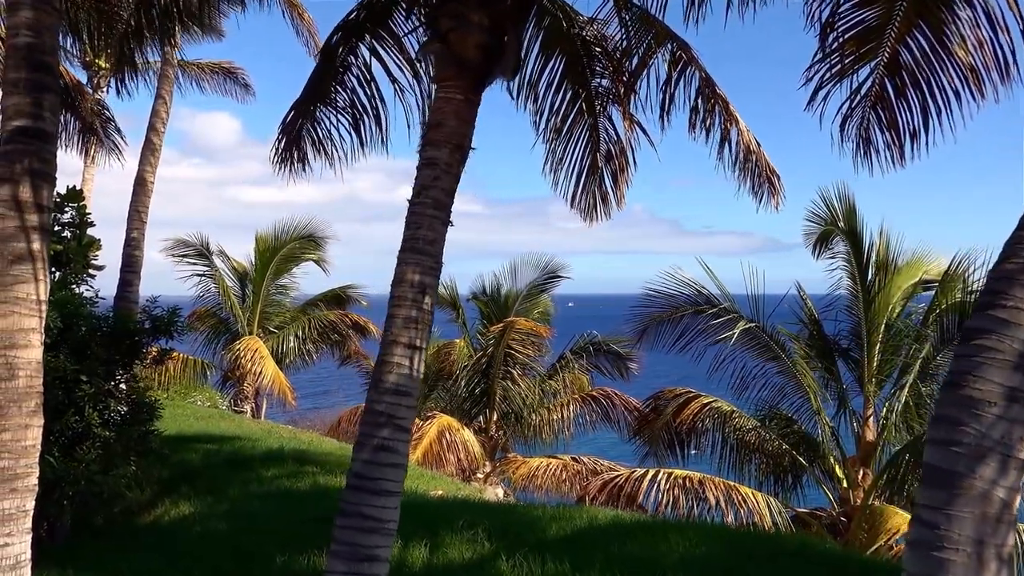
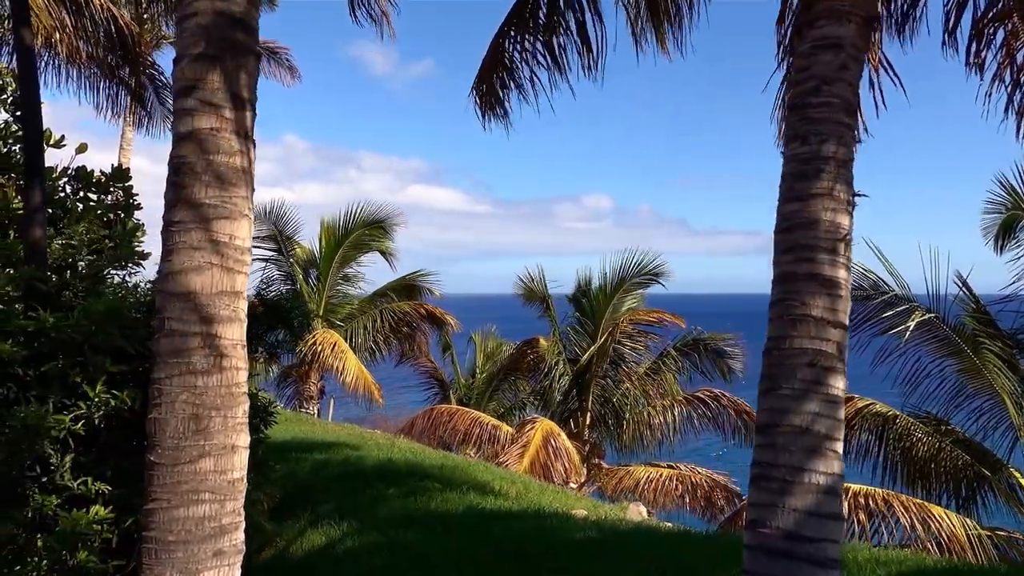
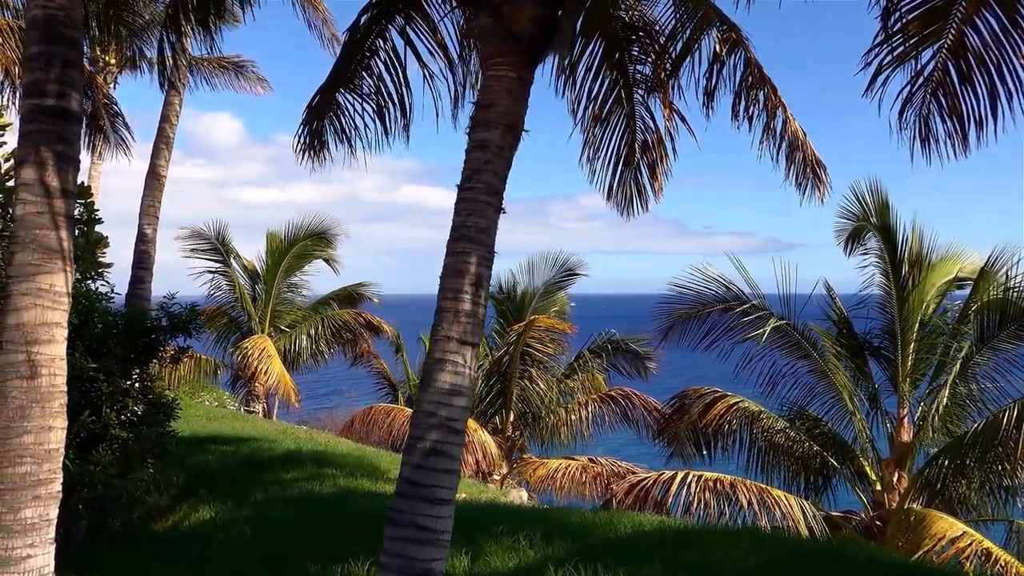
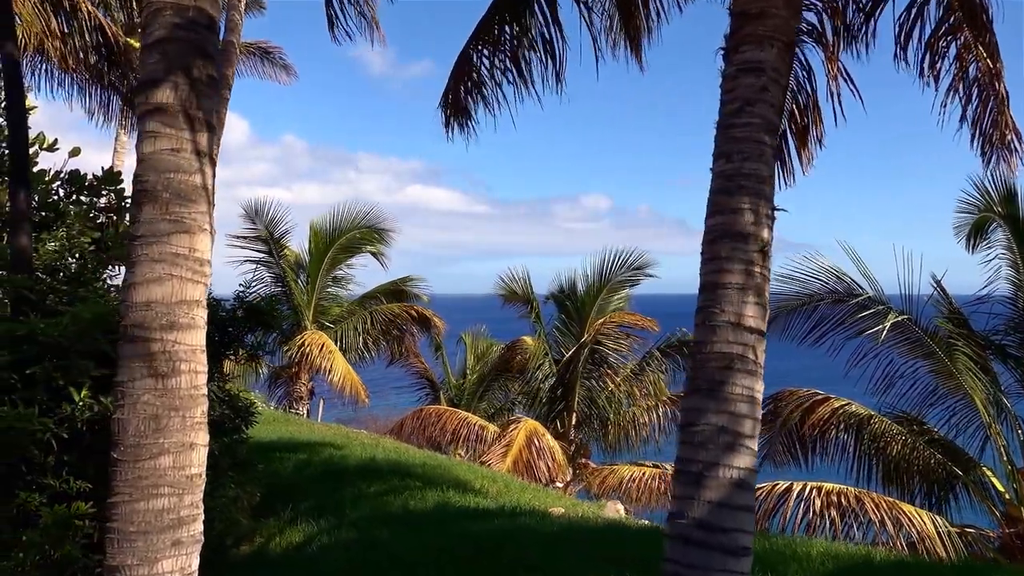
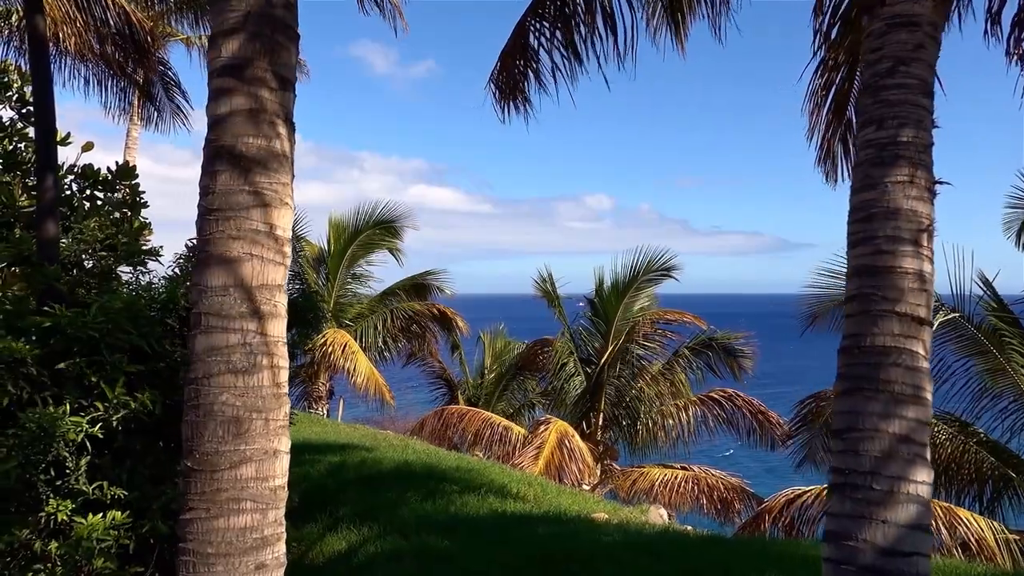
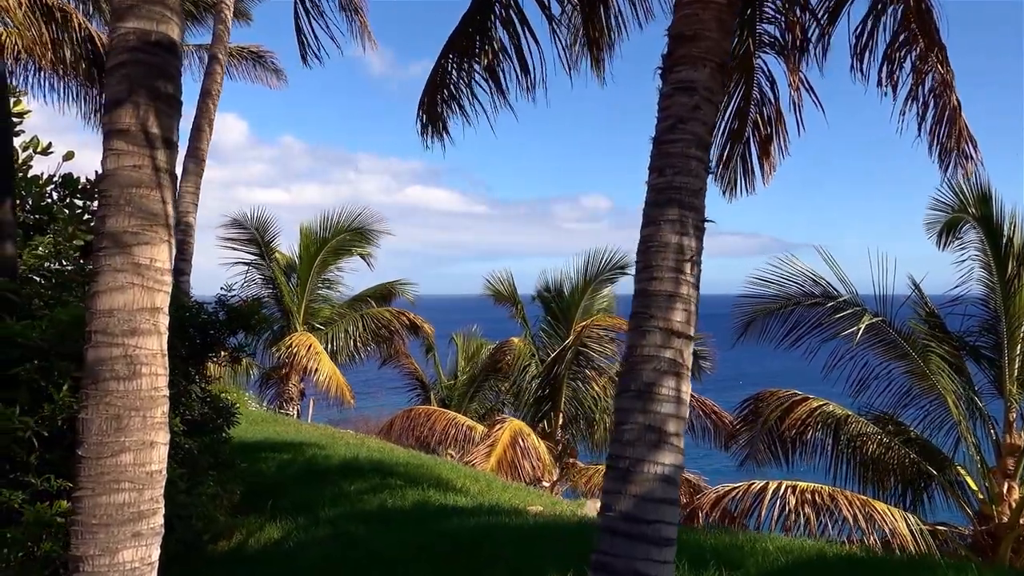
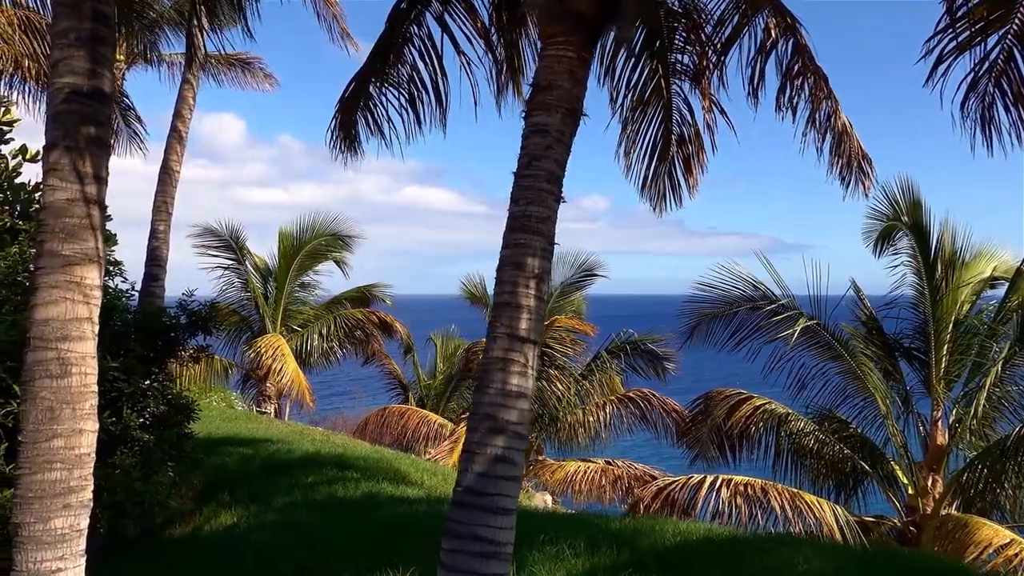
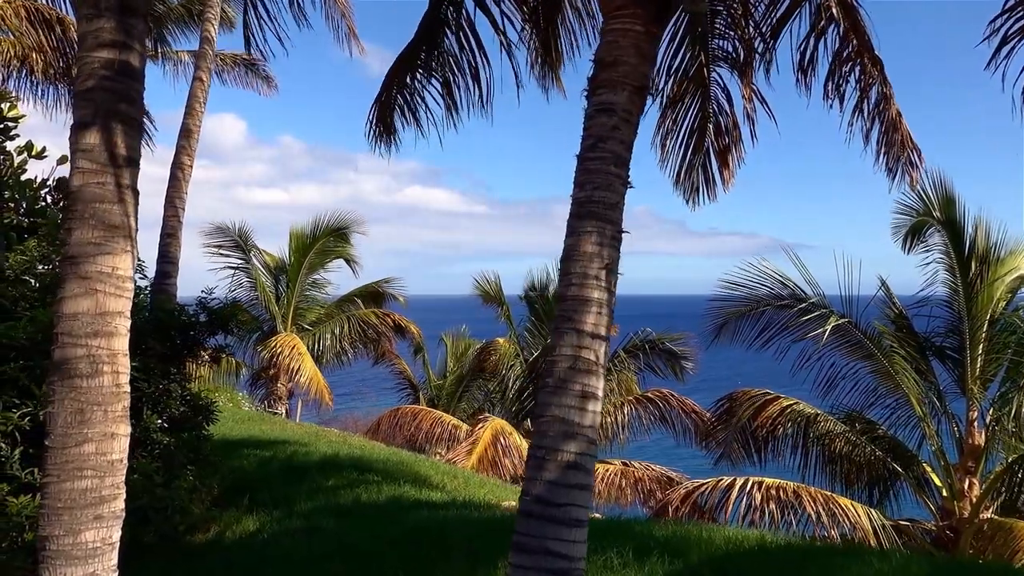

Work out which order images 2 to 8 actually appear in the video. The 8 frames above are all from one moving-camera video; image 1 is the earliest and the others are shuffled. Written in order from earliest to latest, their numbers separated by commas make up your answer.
3, 7, 8, 6, 4, 2, 5
